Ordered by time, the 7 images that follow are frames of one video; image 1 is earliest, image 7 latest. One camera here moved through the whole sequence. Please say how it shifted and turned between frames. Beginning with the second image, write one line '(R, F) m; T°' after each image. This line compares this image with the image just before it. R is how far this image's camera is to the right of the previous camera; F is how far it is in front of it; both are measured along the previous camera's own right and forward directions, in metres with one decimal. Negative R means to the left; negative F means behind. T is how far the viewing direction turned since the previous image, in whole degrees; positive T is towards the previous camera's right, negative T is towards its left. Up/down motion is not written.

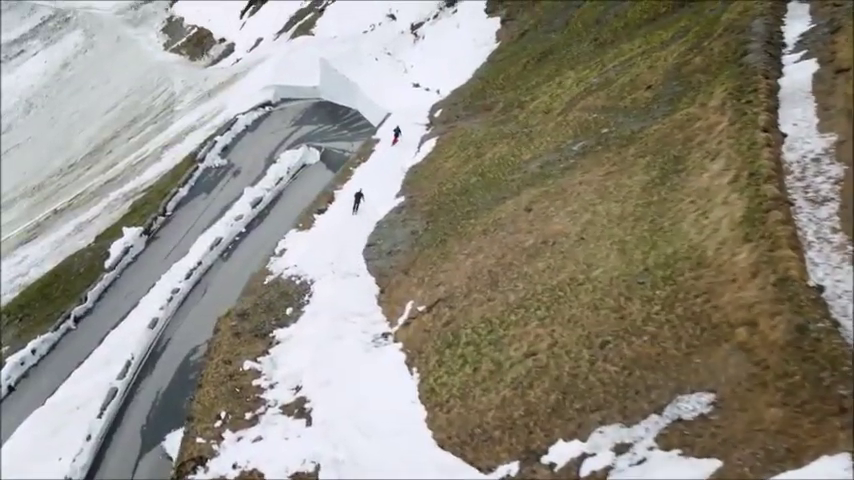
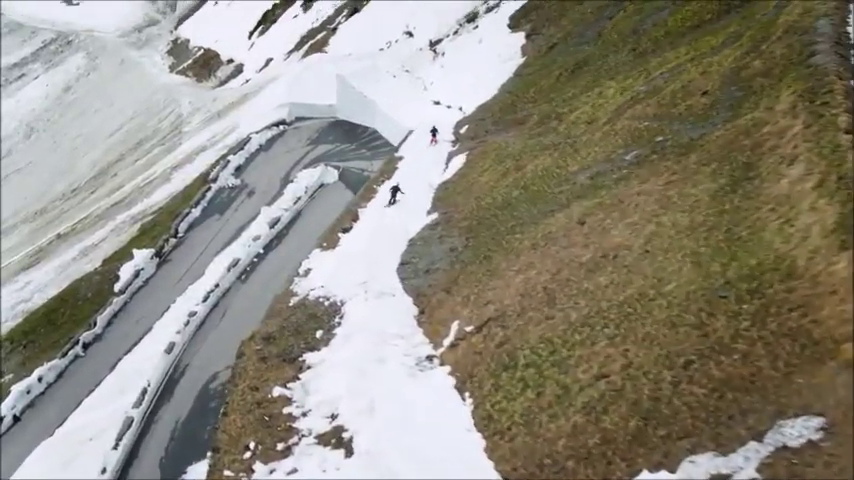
(-0.7, +1.3) m; 0°
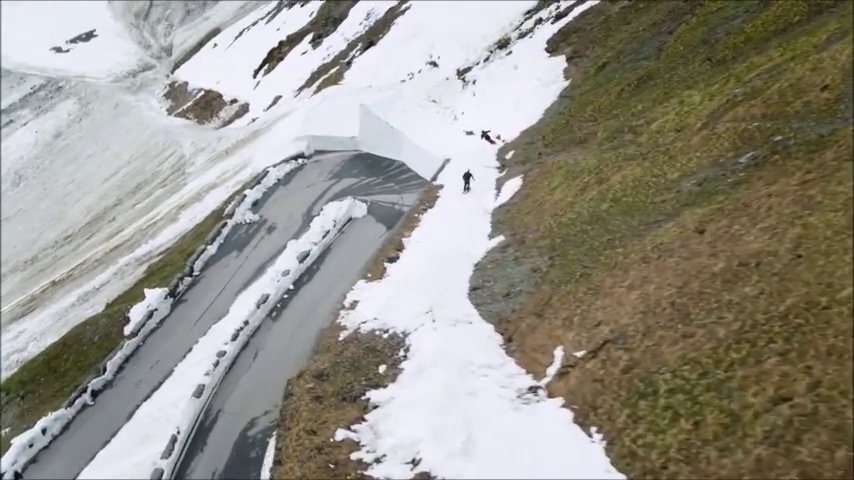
(-1.5, +2.5) m; +1°
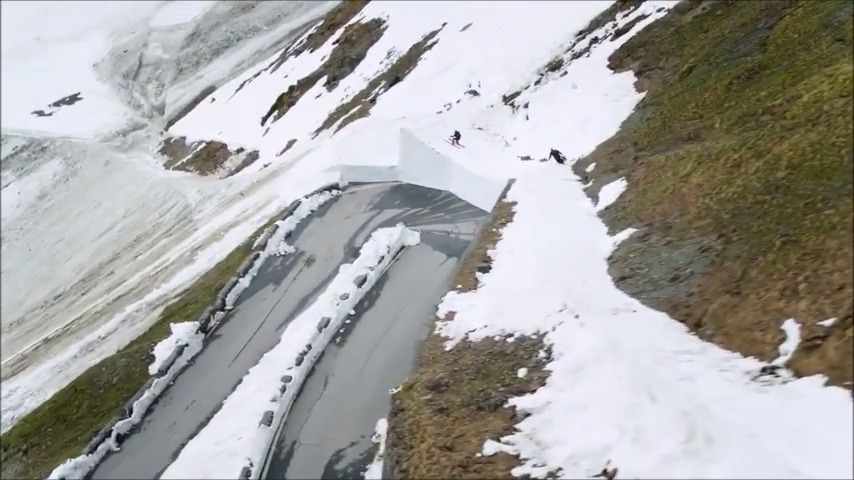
(-2.1, +3.3) m; +2°
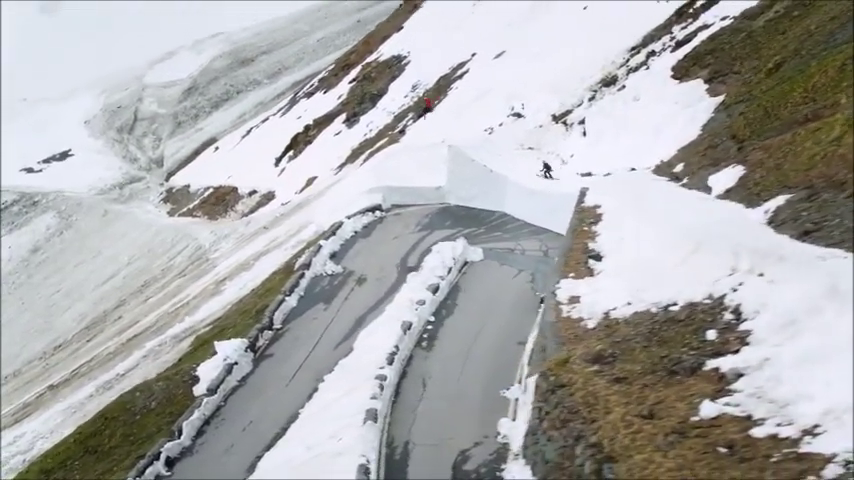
(-1.8, +2.3) m; +2°
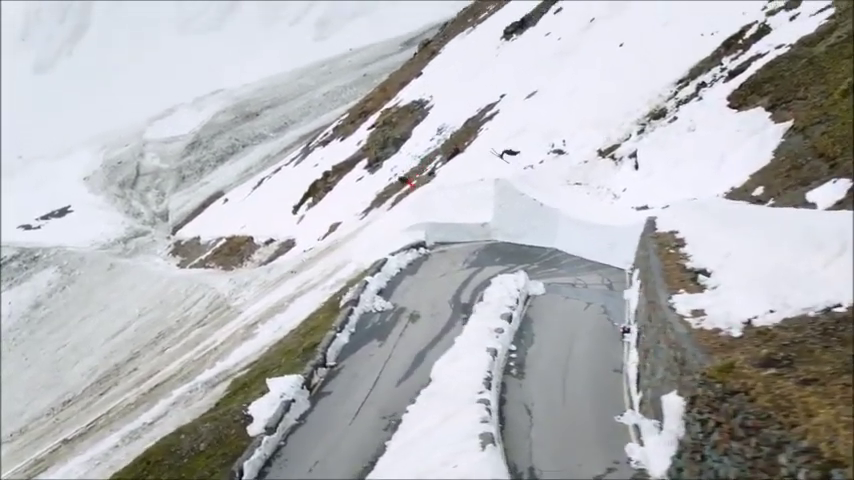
(-1.4, +1.3) m; +1°
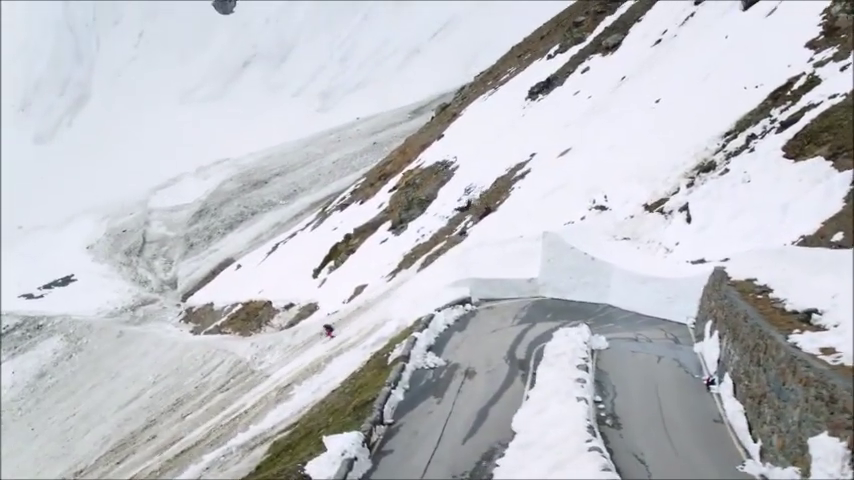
(-1.2, +1.0) m; +1°
